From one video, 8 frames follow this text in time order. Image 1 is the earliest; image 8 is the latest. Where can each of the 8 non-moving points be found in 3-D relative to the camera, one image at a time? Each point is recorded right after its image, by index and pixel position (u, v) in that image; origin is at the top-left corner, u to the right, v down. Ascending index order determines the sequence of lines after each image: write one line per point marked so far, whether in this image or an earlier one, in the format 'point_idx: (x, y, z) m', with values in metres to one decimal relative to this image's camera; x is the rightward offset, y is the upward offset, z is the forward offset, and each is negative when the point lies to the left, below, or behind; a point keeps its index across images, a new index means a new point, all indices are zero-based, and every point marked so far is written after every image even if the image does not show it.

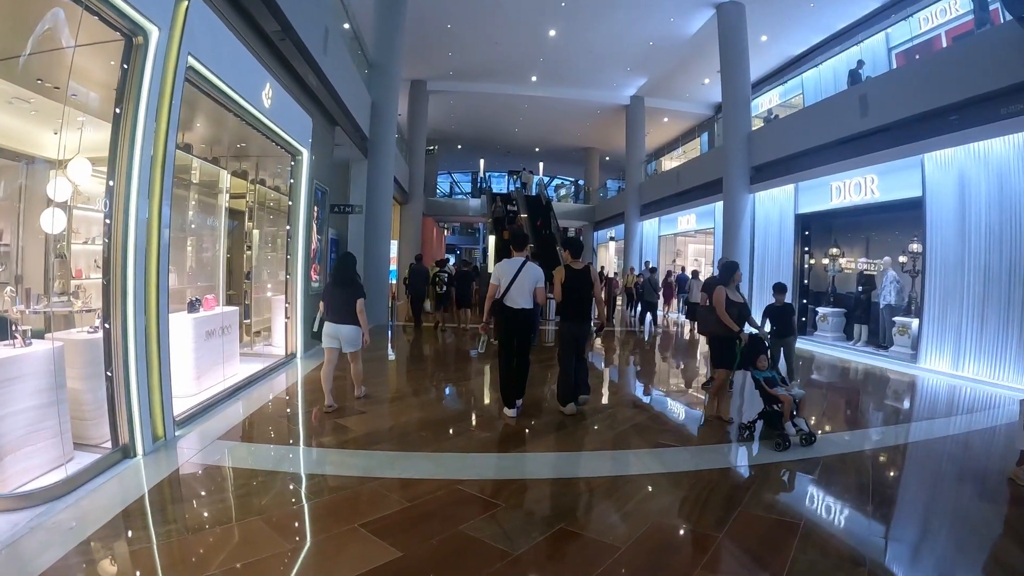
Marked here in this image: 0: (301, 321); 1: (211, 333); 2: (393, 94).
0: (-2.7, -0.4, +6.3) m
1: (-2.8, -0.4, +4.7) m
2: (-2.2, +3.7, +9.7) m
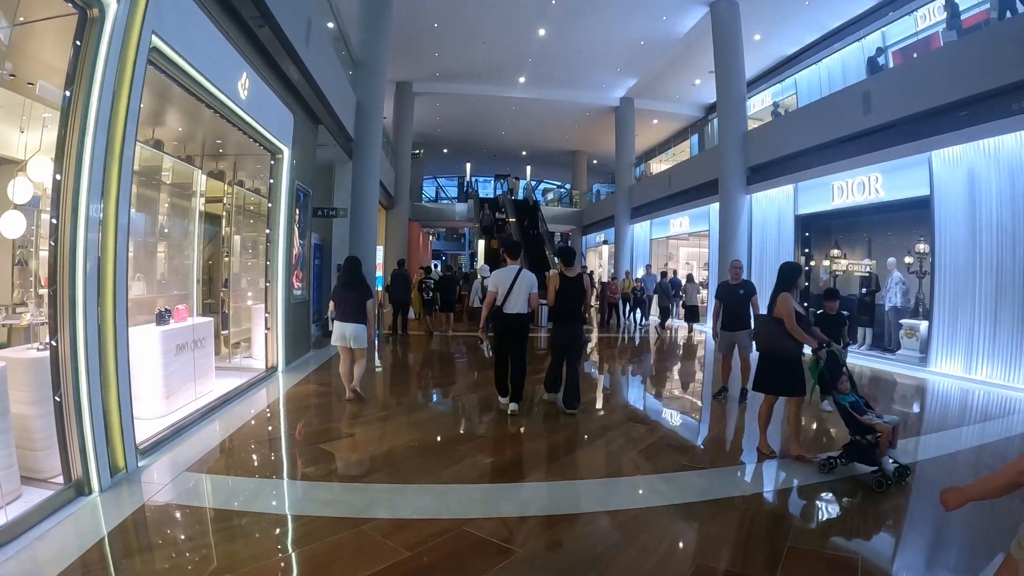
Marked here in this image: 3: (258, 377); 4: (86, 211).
0: (-2.7, -0.5, +5.8) m
1: (-2.8, -0.5, +4.3) m
2: (-2.4, +3.6, +9.3) m
3: (-2.7, -1.0, +5.4) m
4: (-2.2, +0.4, +2.7) m
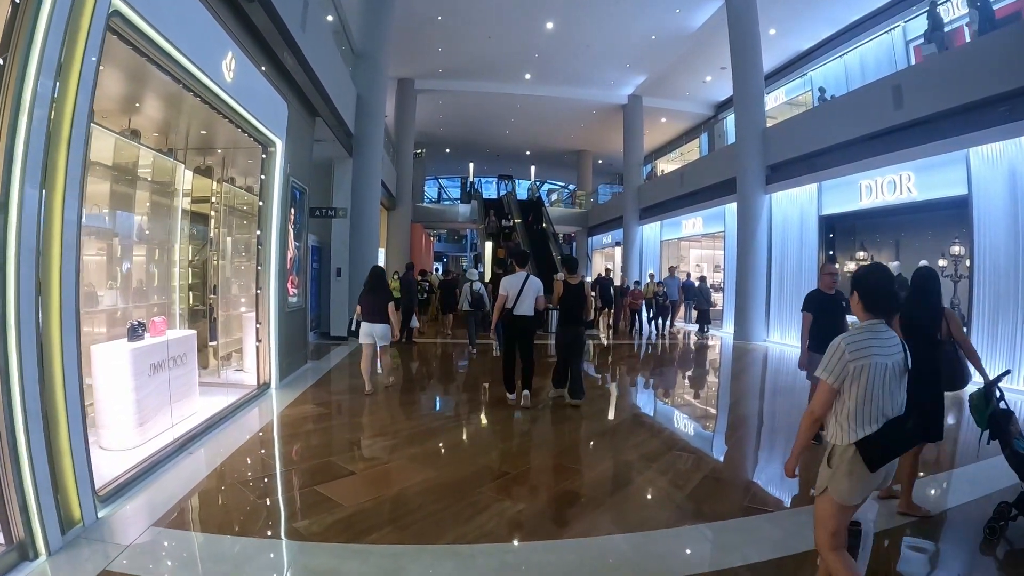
0: (-2.5, -0.6, +5.3) m
1: (-2.6, -0.6, +3.8) m
2: (-2.2, +3.5, +8.8) m
3: (-2.5, -1.0, +4.9) m
4: (-2.1, +0.3, +2.2) m
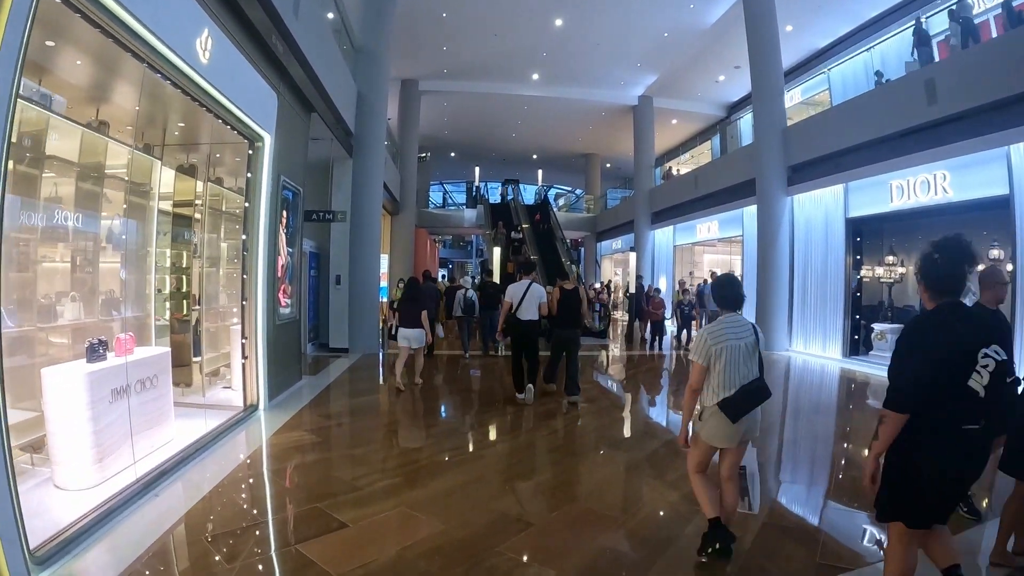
0: (-2.4, -0.7, +4.8) m
1: (-2.5, -0.6, +3.3) m
2: (-2.1, +3.3, +8.3) m
3: (-2.4, -1.1, +4.4) m
4: (-2.0, +0.3, +1.7) m
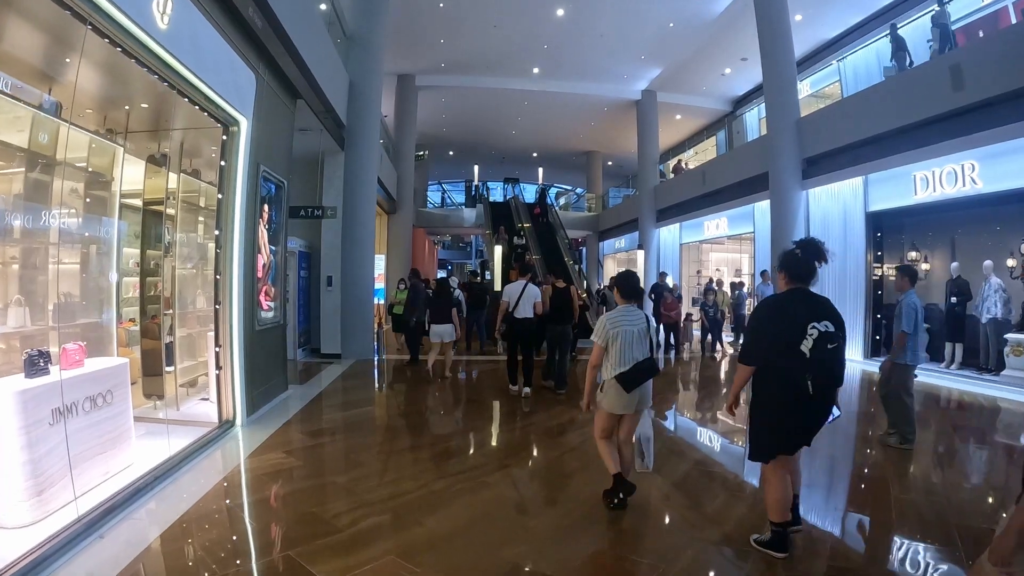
0: (-2.3, -0.7, +4.4) m
1: (-2.4, -0.7, +2.9) m
2: (-2.1, +3.3, +7.9) m
3: (-2.4, -1.1, +4.0) m
4: (-1.9, +0.3, +1.3) m
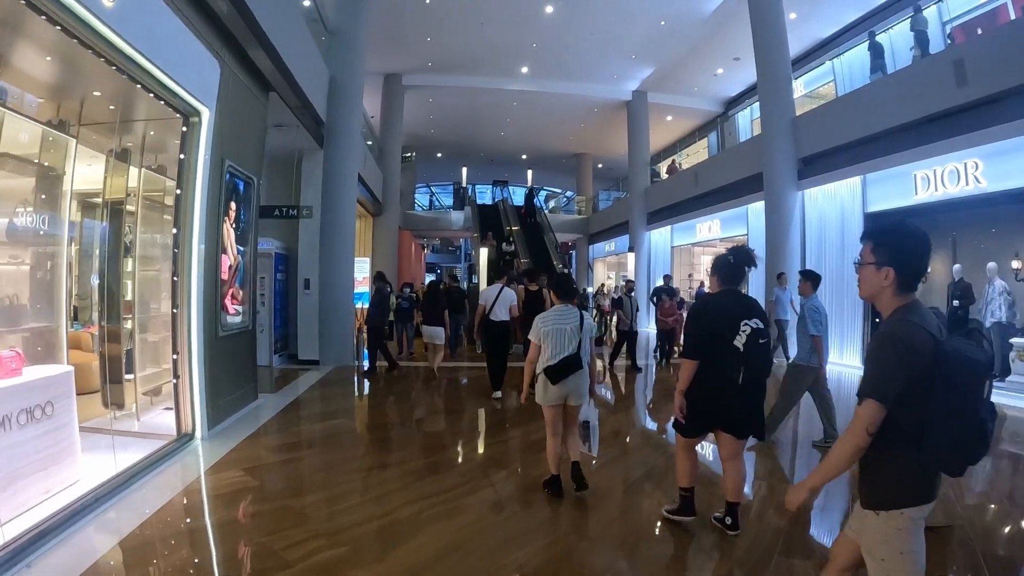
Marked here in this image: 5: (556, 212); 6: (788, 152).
0: (-2.5, -0.7, +4.1) m
1: (-2.5, -0.7, +2.5) m
2: (-2.3, +3.3, +7.6) m
3: (-2.5, -1.2, +3.7) m
4: (-2.0, +0.3, +1.0) m
5: (+1.6, +2.8, +19.1) m
6: (+4.6, +2.3, +8.6) m
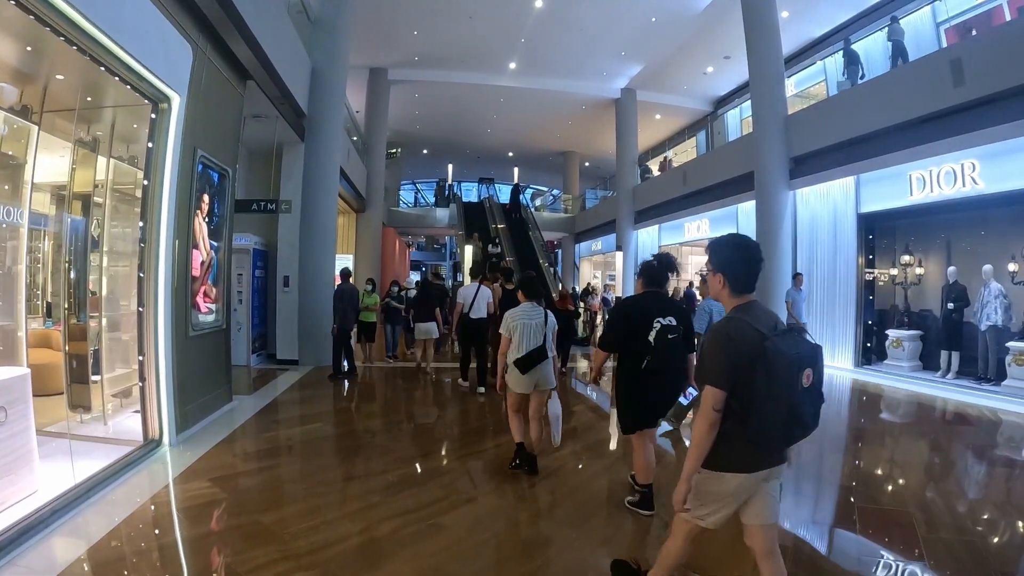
0: (-2.6, -0.7, +3.9) m
1: (-2.6, -0.7, +2.3) m
2: (-2.4, +3.3, +7.4) m
3: (-2.6, -1.2, +3.4) m
4: (-2.0, +0.3, +0.8) m
5: (+1.1, +2.9, +19.0) m
6: (+4.4, +2.3, +8.6) m
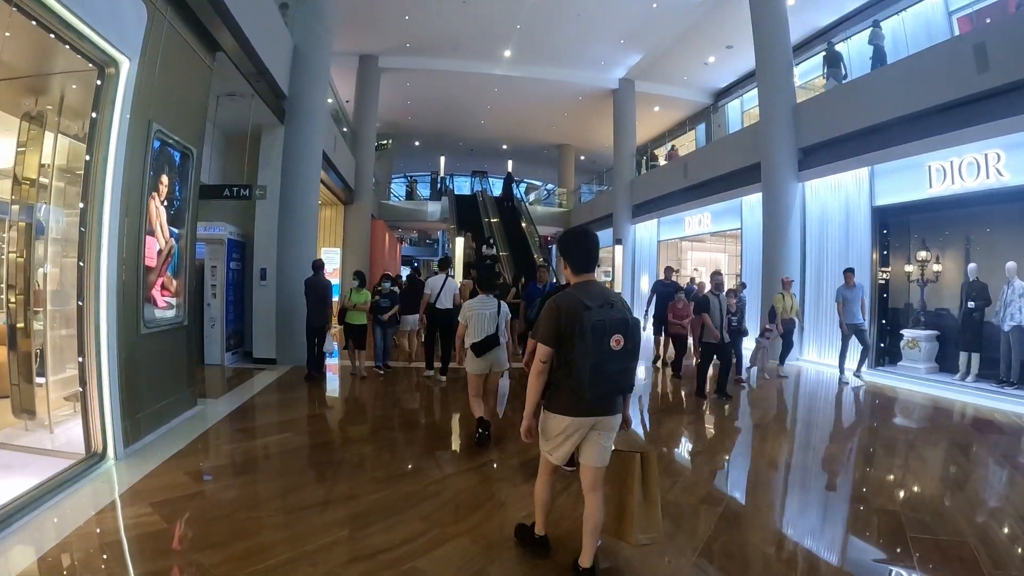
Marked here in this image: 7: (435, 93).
0: (-2.6, -0.6, +3.4) m
1: (-2.6, -0.6, +1.9) m
2: (-2.5, +3.4, +6.9) m
3: (-2.6, -1.1, +3.0) m
4: (-2.0, +0.3, +0.3) m
5: (+0.9, +3.0, +18.6) m
6: (+4.4, +2.3, +8.2) m
7: (-2.3, +5.6, +14.9) m
